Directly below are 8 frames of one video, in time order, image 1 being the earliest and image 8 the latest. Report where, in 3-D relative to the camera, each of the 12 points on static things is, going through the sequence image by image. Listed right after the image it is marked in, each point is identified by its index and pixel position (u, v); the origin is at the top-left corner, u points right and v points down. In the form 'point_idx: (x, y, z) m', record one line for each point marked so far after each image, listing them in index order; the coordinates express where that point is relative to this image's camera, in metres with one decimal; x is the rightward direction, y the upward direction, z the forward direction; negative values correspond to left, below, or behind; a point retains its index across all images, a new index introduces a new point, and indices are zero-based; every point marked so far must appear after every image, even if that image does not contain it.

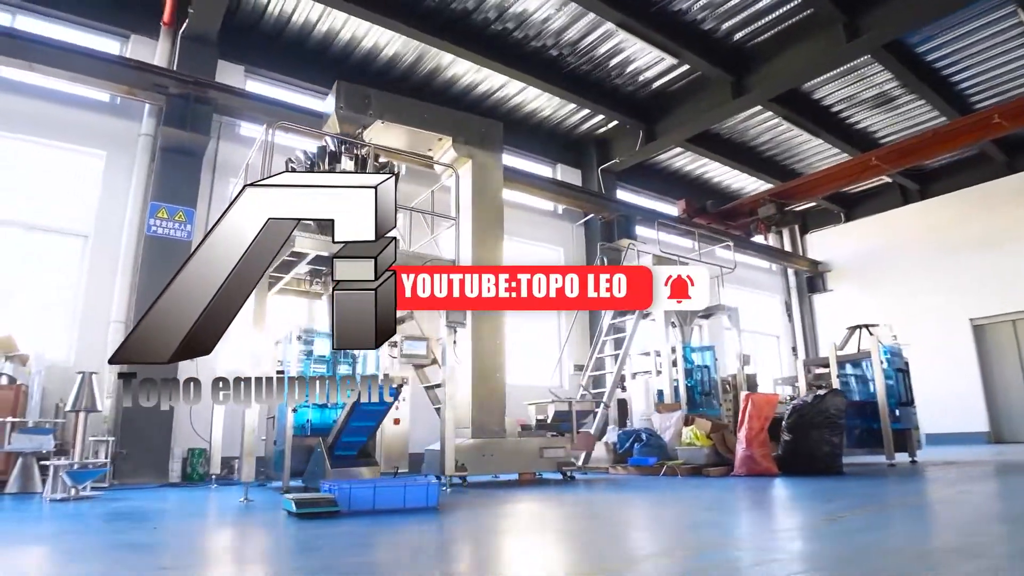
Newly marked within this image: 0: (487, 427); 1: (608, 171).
0: (-0.2, -1.0, +4.7) m
1: (+1.1, +1.4, +7.8) m
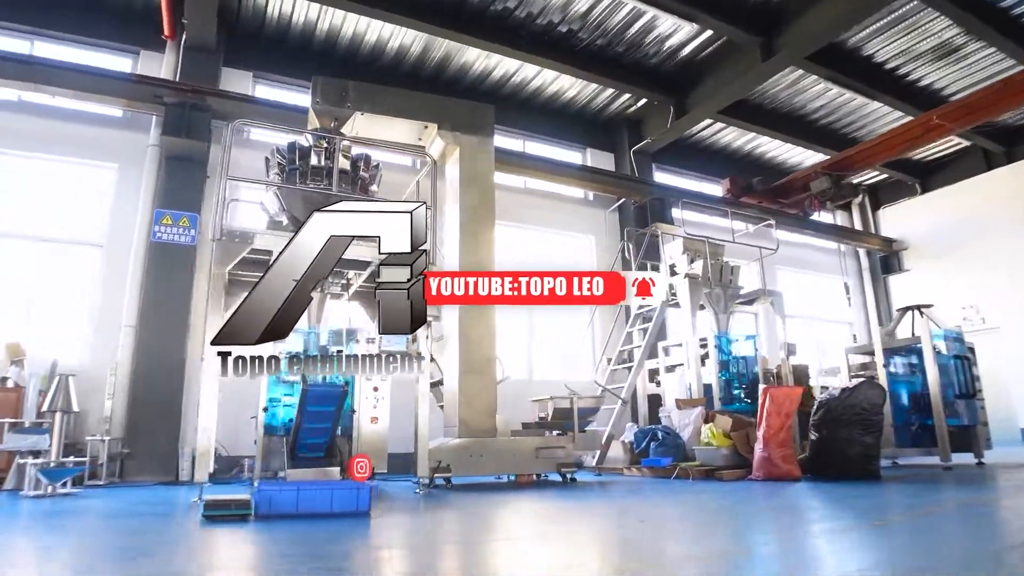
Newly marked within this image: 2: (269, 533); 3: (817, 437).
0: (-0.3, -0.9, +4.5) m
1: (+1.5, +1.5, +7.4) m
2: (-0.9, -0.9, +2.4) m
3: (+2.0, -1.0, +4.3) m
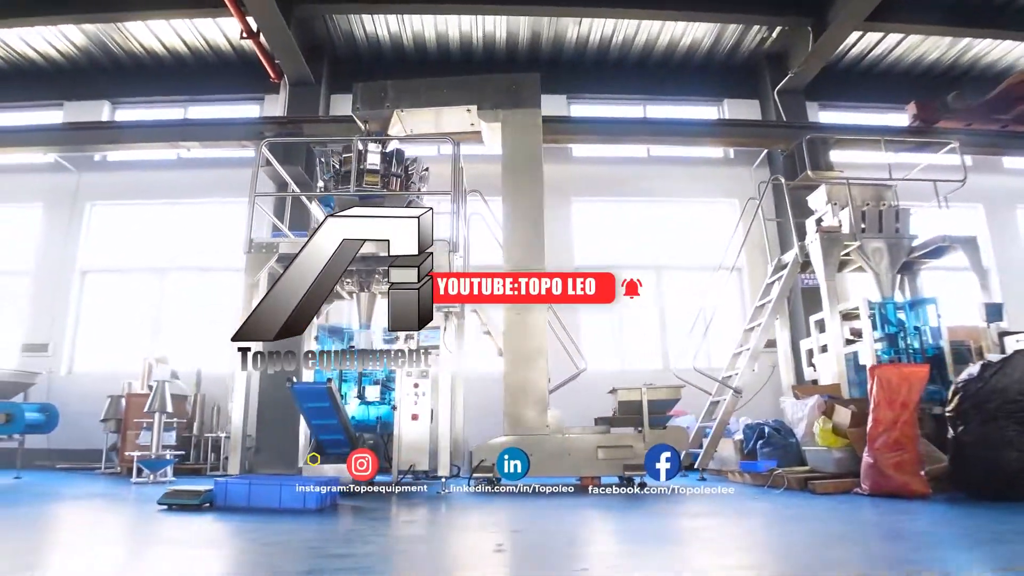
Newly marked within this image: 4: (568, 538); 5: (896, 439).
0: (+0.1, -0.8, +4.2) m
1: (+2.6, +1.8, +6.1) m
2: (-1.3, -0.9, +2.5) m
3: (+2.1, -0.7, +3.1) m
4: (+0.2, -1.0, +2.9) m
5: (+1.8, -0.7, +3.0) m
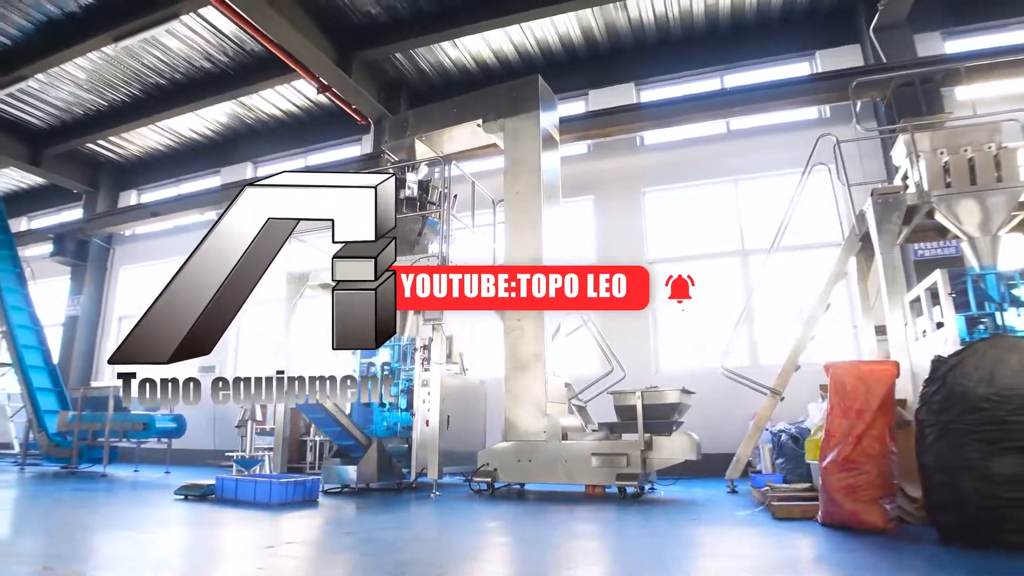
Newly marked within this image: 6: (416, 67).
0: (+0.1, -0.9, +4.2) m
1: (+2.9, +2.0, +5.1) m
2: (-1.8, -1.1, +3.1) m
3: (+1.5, -0.6, +2.4) m
4: (-0.3, -1.1, +2.9) m
5: (+1.3, -0.6, +2.5) m
6: (-1.0, +2.2, +6.4) m
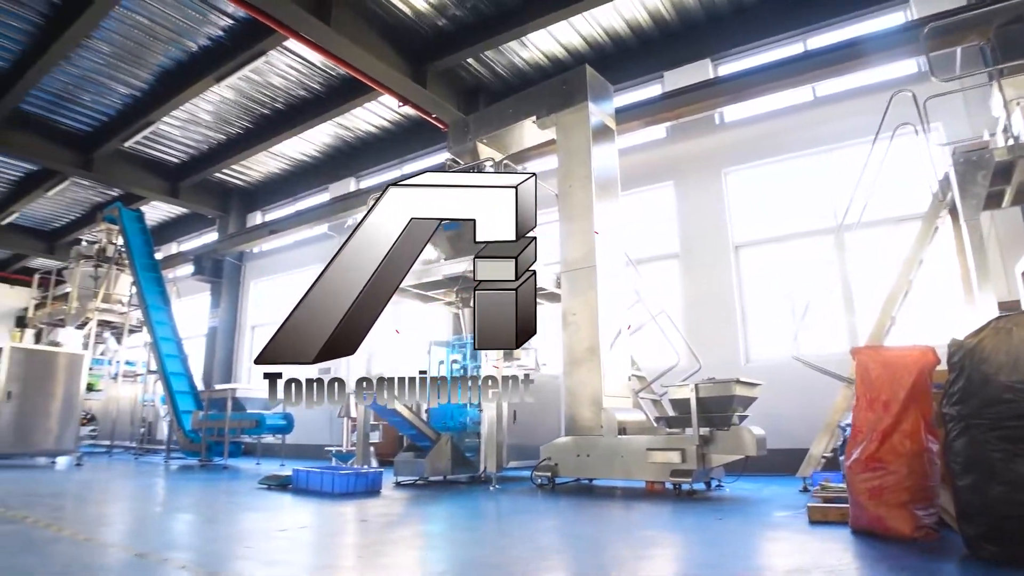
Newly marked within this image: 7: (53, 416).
0: (+0.5, -0.8, +4.2) m
1: (+3.2, +2.2, +4.4) m
2: (-1.6, -1.2, +3.5) m
3: (+1.5, -0.5, +2.1) m
4: (-0.1, -1.1, +3.0) m
5: (+1.2, -0.6, +2.2) m
6: (-0.2, +2.2, +6.6) m
7: (-3.8, -1.1, +5.4) m
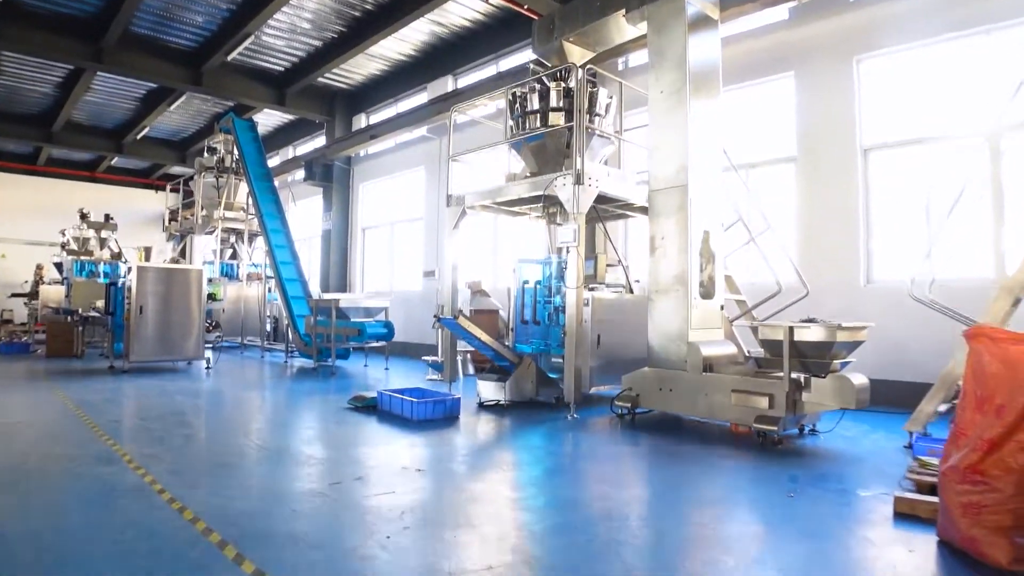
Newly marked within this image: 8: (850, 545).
0: (+0.9, -0.4, +3.9) m
1: (+3.6, +2.6, +3.1) m
2: (-1.2, -0.8, +3.8) m
3: (+1.5, -0.5, +1.7) m
4: (+0.1, -0.8, +3.0) m
5: (+1.3, -0.5, +1.9) m
6: (+0.6, +3.0, +5.8) m
7: (-3.0, -0.3, +6.0) m
8: (+1.1, -0.8, +2.0) m
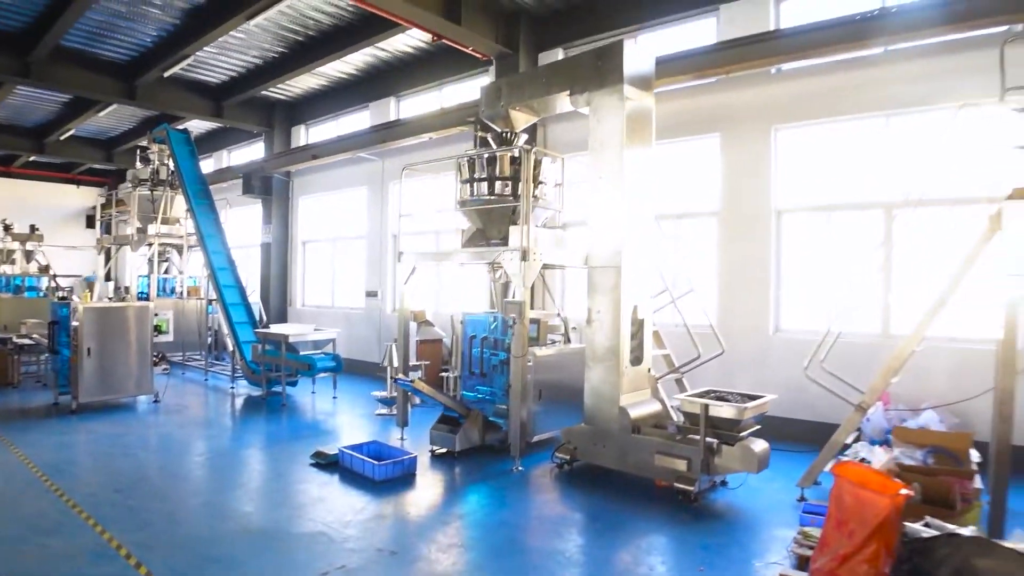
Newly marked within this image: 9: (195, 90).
0: (+0.6, -0.8, +4.4) m
1: (+3.4, +2.1, +3.7) m
2: (-1.5, -1.2, +4.1) m
3: (+1.4, -1.0, +2.3) m
4: (-0.1, -1.3, +3.4) m
5: (+1.2, -1.0, +2.4) m
6: (+0.2, +2.7, +6.1) m
7: (-3.5, -0.7, +6.1) m
8: (+0.9, -1.4, +2.6) m
9: (-3.9, +2.4, +8.2) m
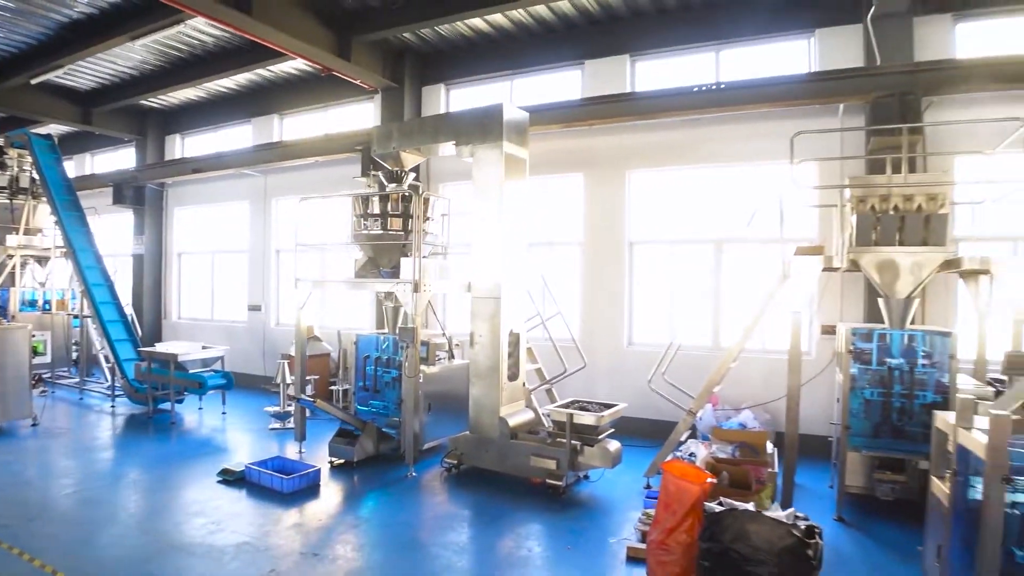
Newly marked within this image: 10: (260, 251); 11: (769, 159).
0: (-0.2, -1.1, +5.1) m
1: (+2.7, +1.9, +5.0) m
2: (-2.2, -1.4, +4.3) m
3: (+1.0, -1.2, +3.2) m
4: (-0.7, -1.5, +4.0) m
5: (+0.8, -1.3, +3.3) m
6: (-1.0, +2.5, +6.7) m
7: (-4.6, -0.8, +5.9) m
8: (+0.5, -1.6, +3.4) m
9: (-5.4, +2.3, +7.9) m
10: (-3.2, +0.5, +8.3) m
11: (+2.3, +1.1, +5.9) m
